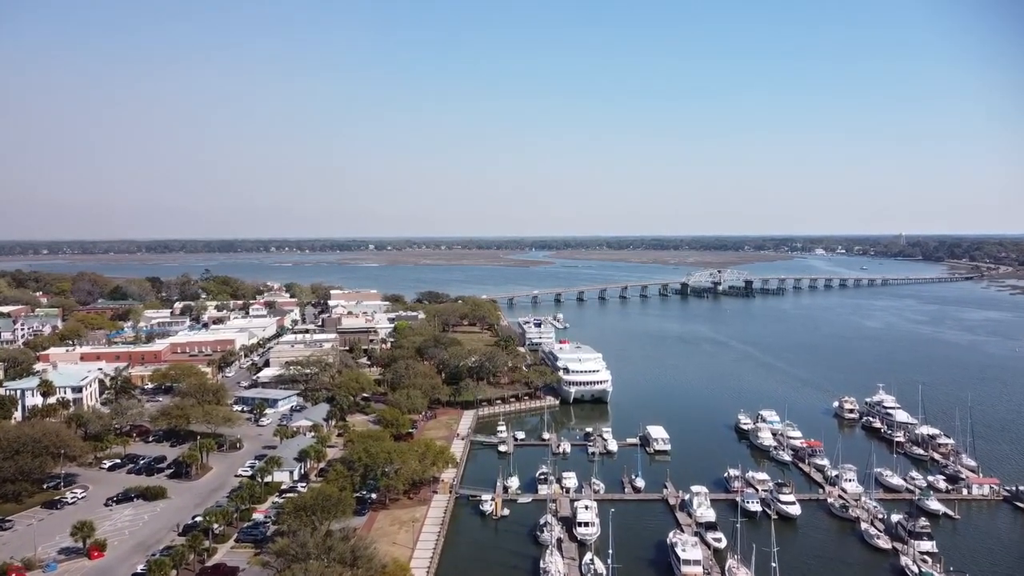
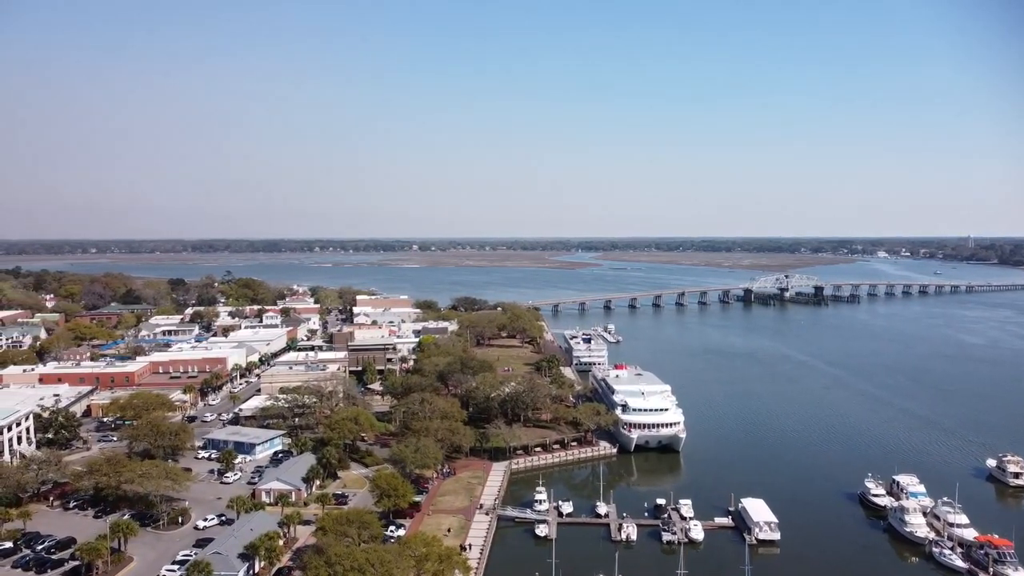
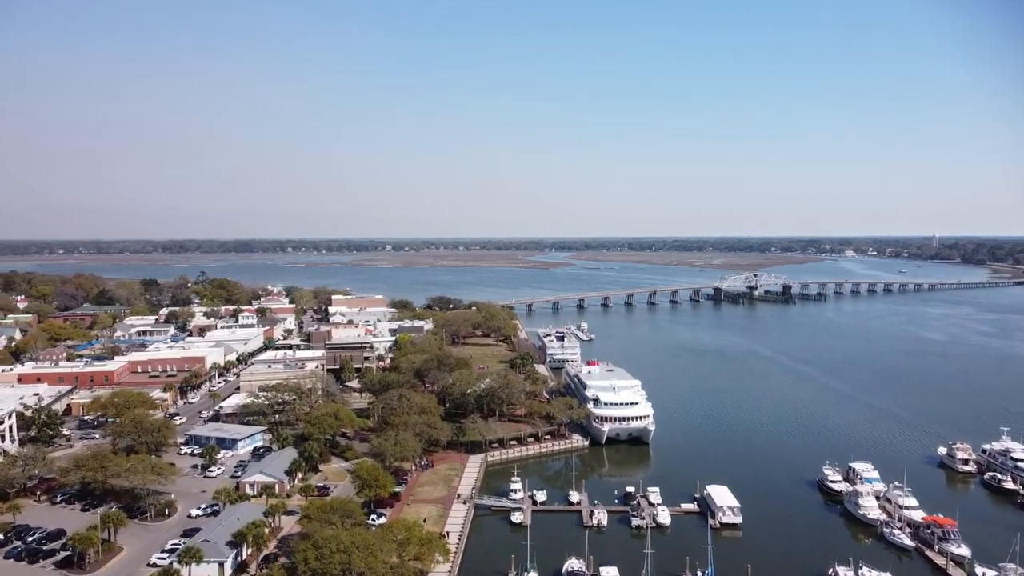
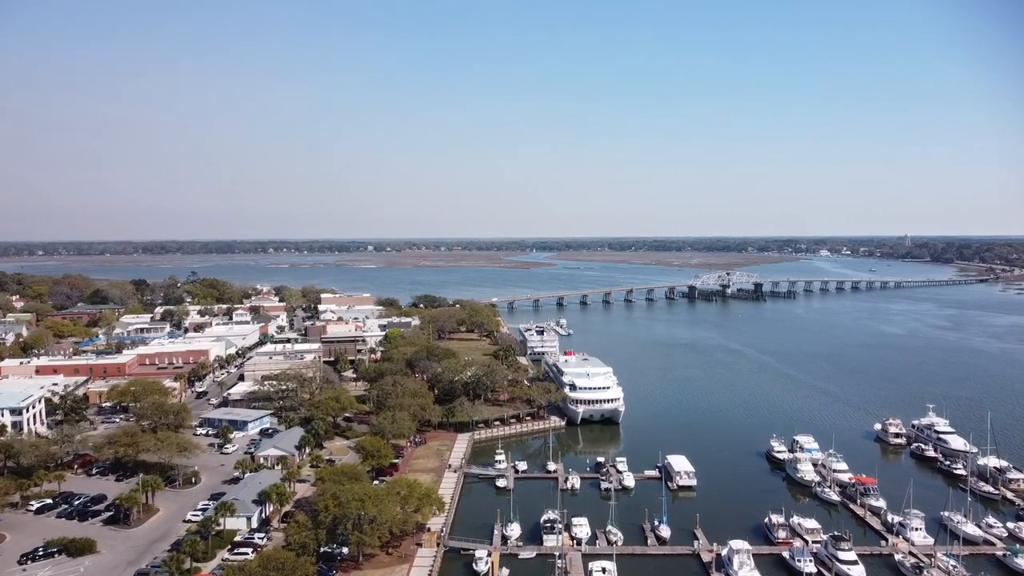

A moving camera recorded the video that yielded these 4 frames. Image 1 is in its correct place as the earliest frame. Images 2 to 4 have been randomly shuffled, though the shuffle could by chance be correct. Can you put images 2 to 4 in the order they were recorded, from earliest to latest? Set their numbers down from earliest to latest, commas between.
4, 3, 2
